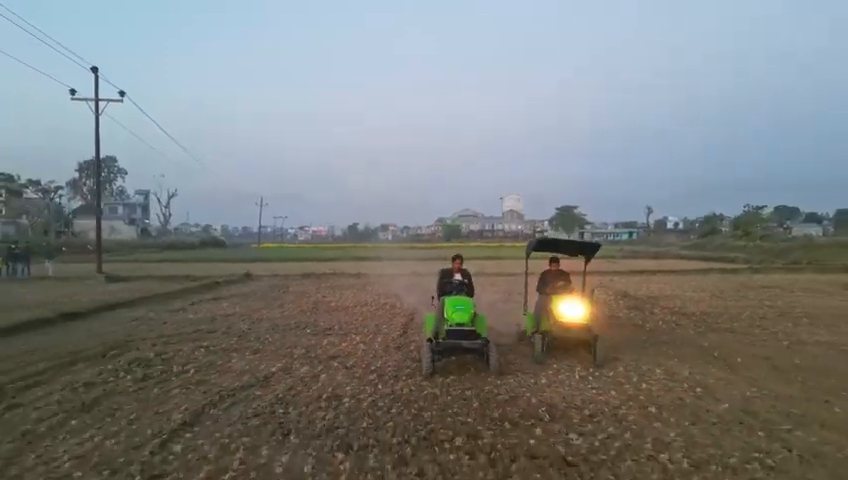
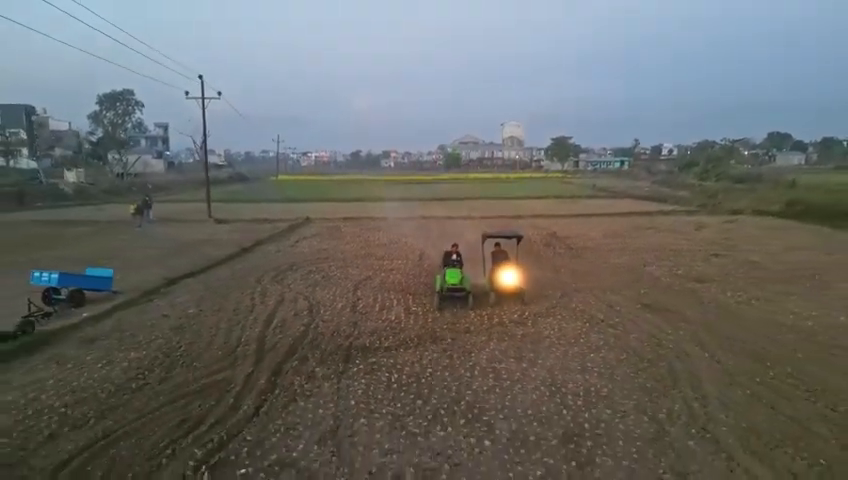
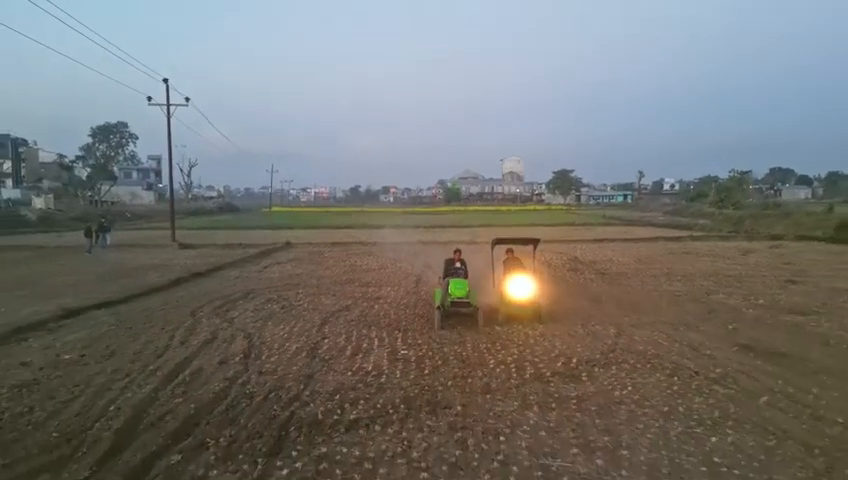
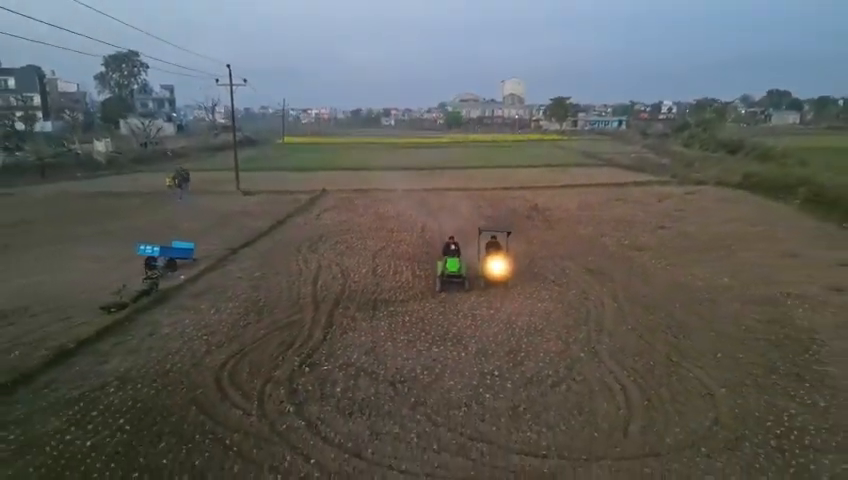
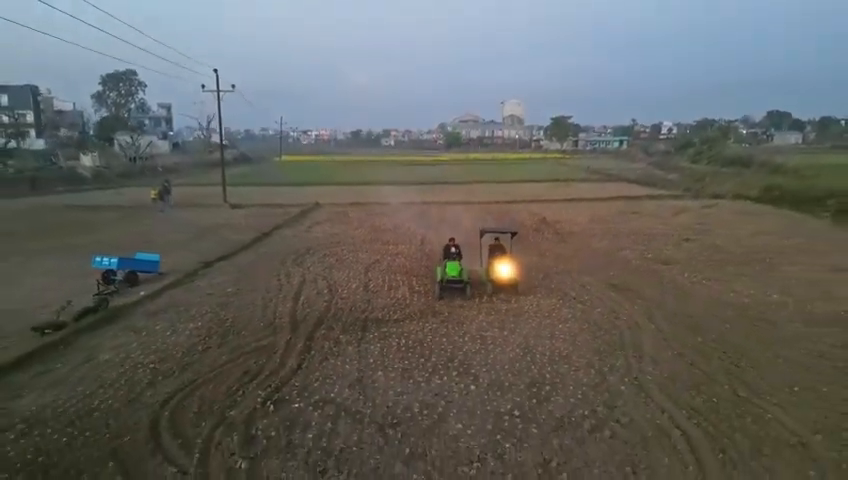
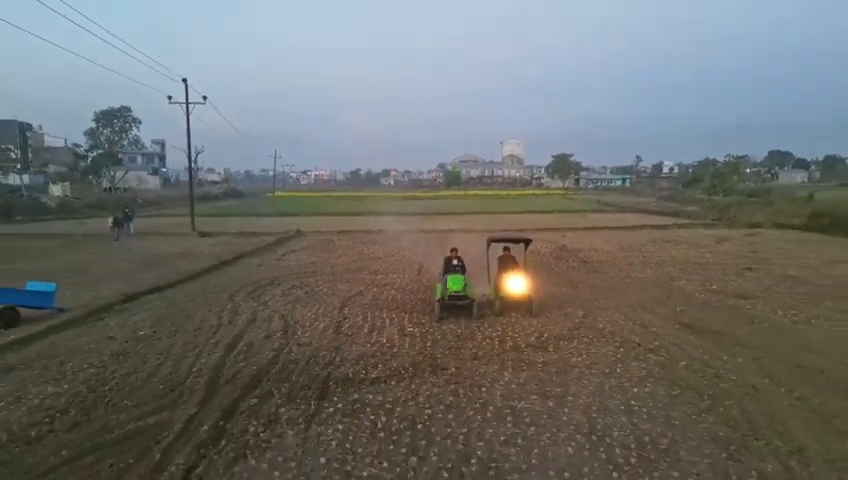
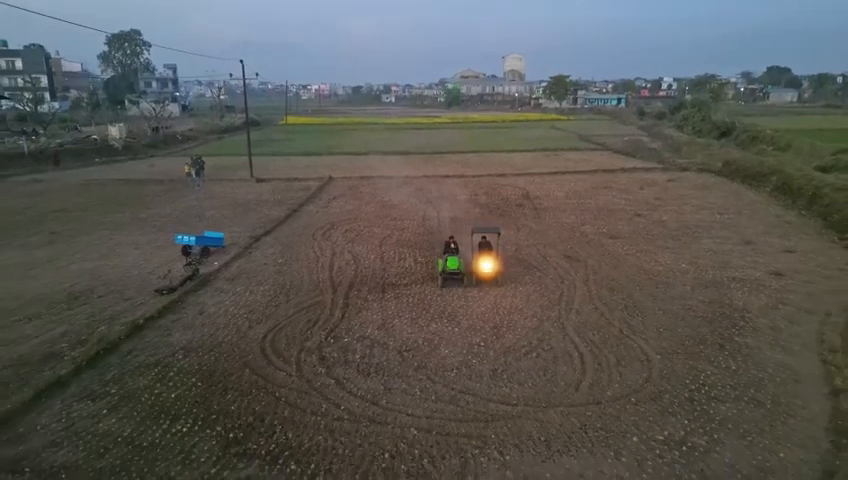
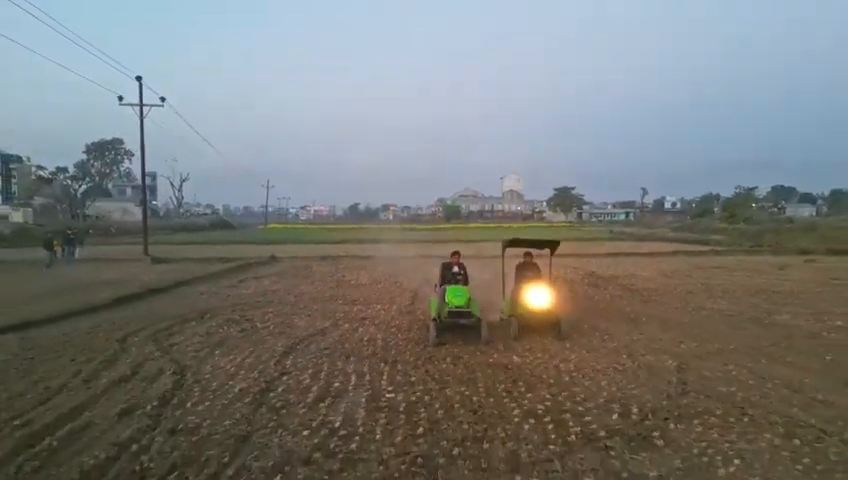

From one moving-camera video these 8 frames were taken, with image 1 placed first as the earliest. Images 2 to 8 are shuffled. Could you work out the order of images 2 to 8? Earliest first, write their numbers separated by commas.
8, 3, 6, 2, 5, 4, 7
